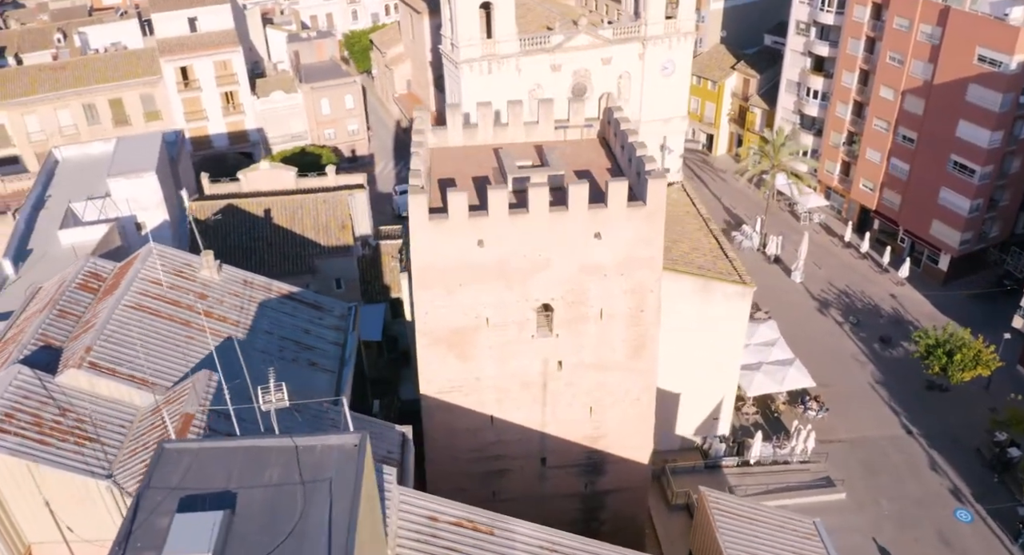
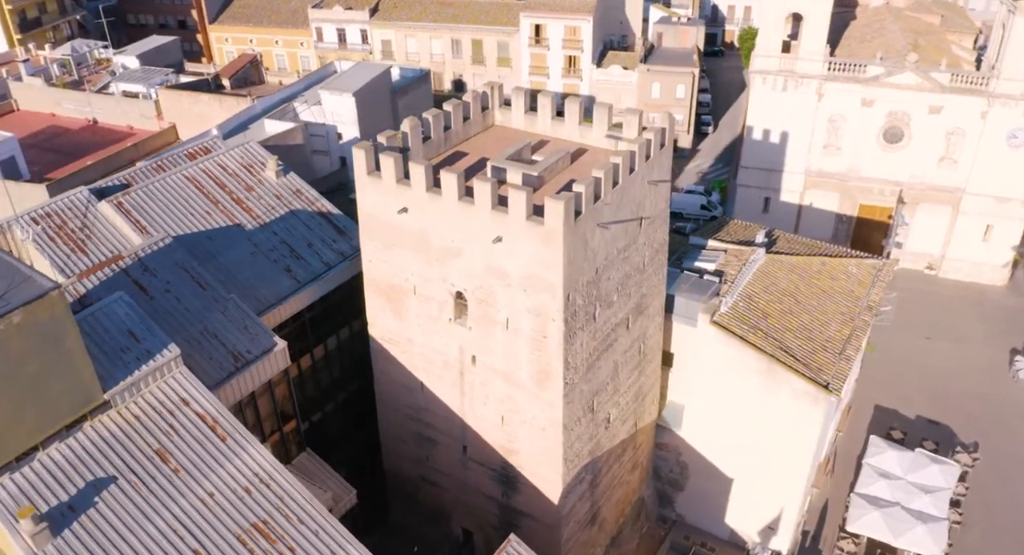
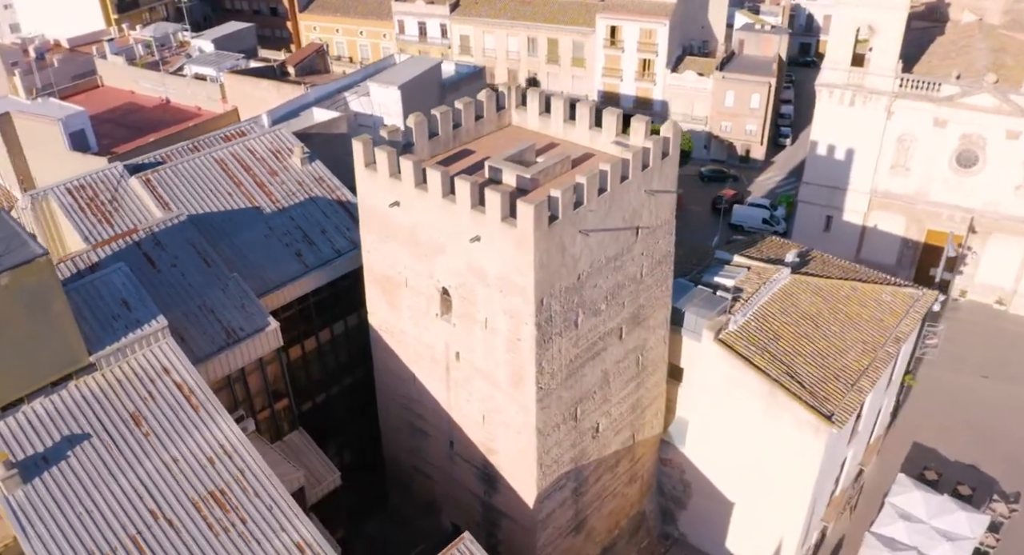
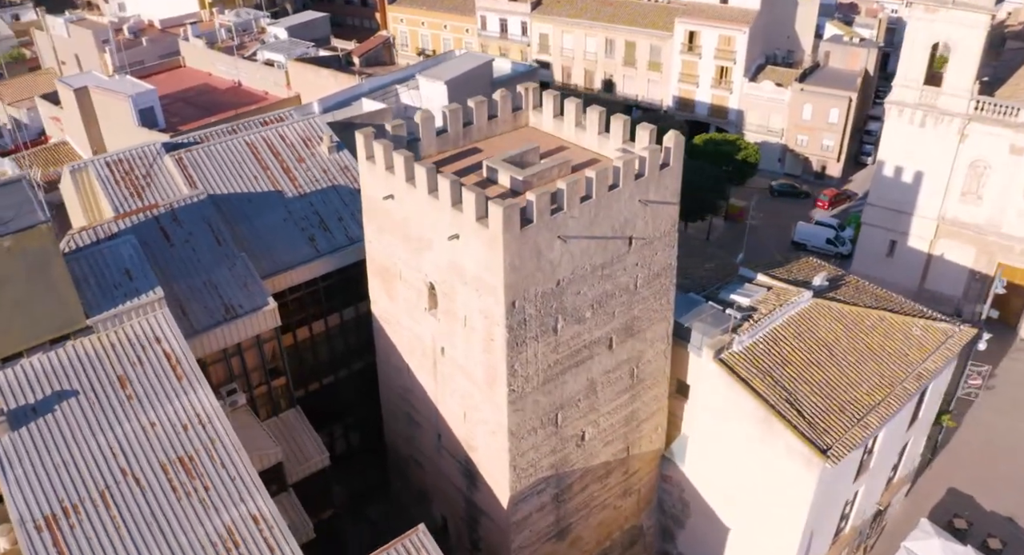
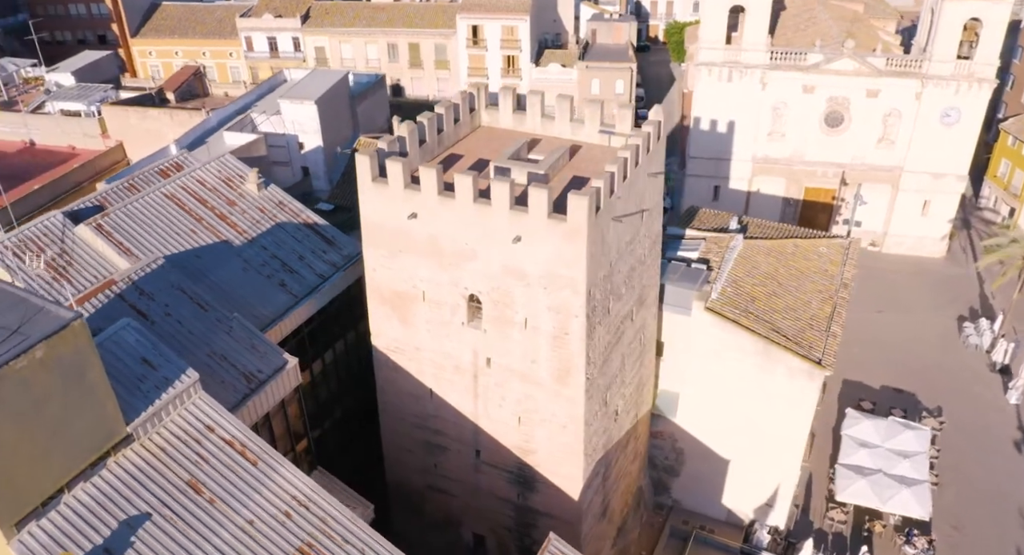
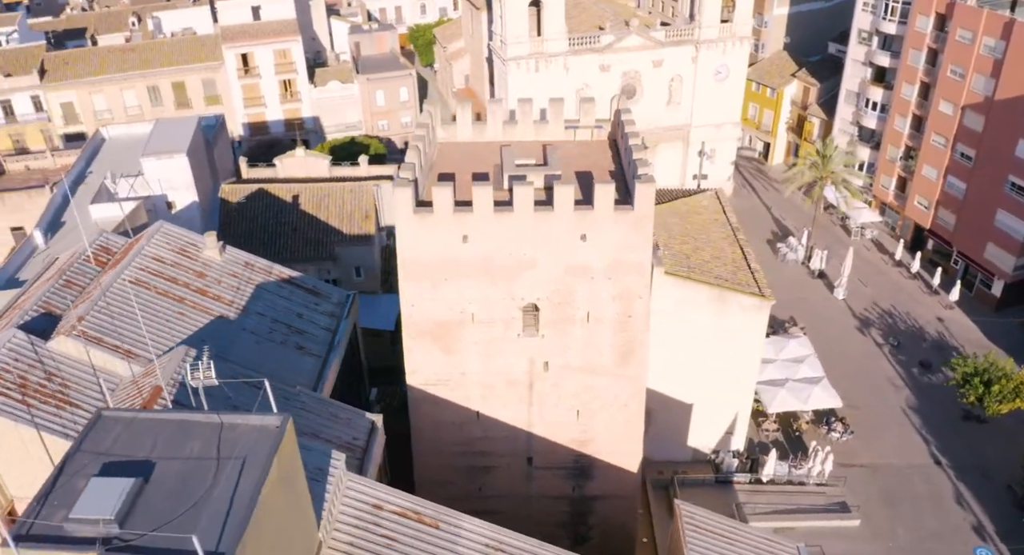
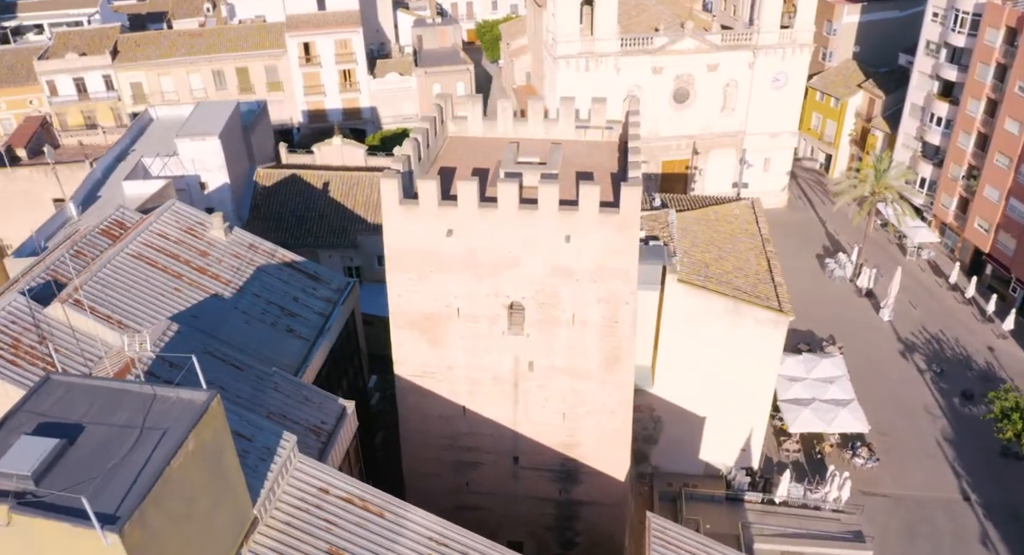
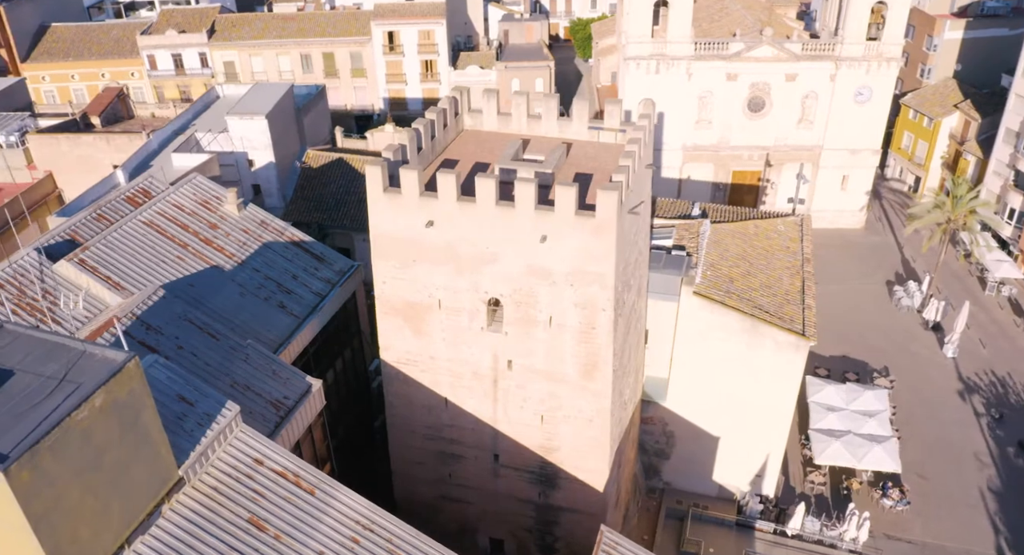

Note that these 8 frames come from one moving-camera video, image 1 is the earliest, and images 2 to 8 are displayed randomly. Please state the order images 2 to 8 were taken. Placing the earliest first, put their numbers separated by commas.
6, 7, 8, 5, 2, 3, 4
